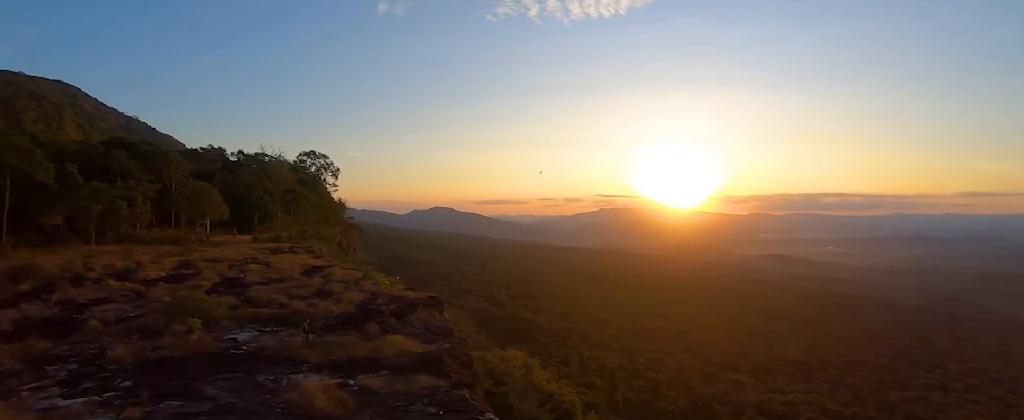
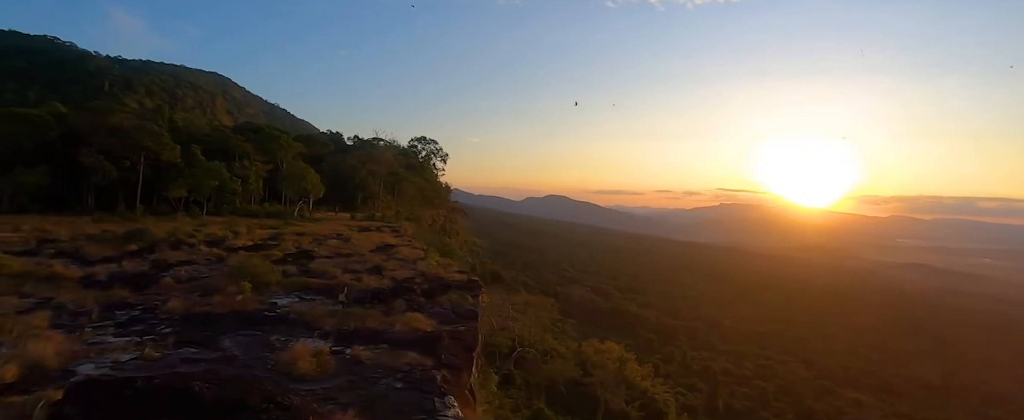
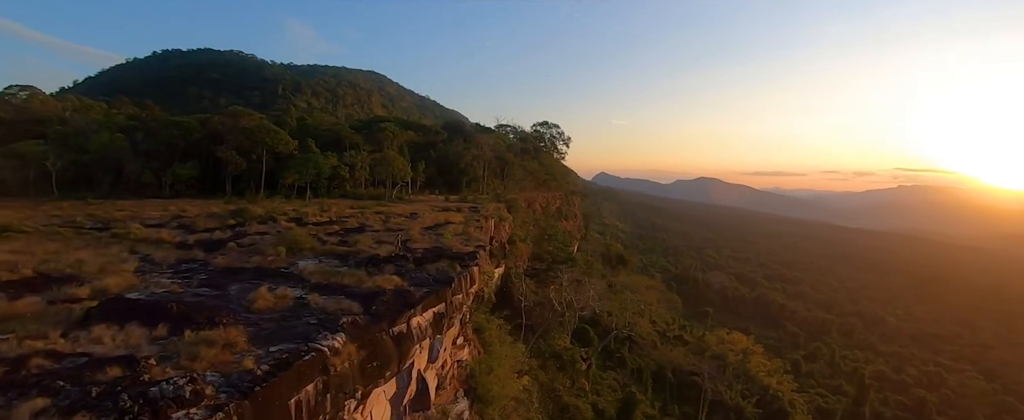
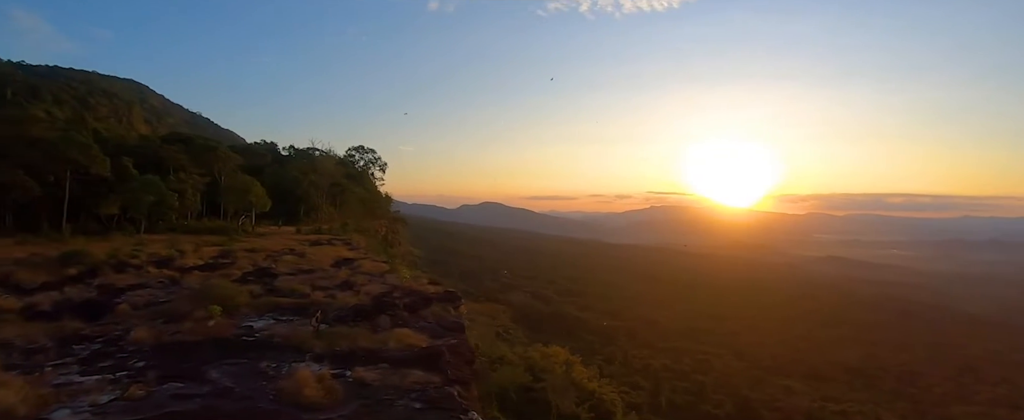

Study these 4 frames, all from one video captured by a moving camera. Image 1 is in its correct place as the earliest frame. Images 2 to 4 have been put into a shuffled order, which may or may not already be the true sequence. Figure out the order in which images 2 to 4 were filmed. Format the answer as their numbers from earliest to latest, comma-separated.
4, 2, 3
